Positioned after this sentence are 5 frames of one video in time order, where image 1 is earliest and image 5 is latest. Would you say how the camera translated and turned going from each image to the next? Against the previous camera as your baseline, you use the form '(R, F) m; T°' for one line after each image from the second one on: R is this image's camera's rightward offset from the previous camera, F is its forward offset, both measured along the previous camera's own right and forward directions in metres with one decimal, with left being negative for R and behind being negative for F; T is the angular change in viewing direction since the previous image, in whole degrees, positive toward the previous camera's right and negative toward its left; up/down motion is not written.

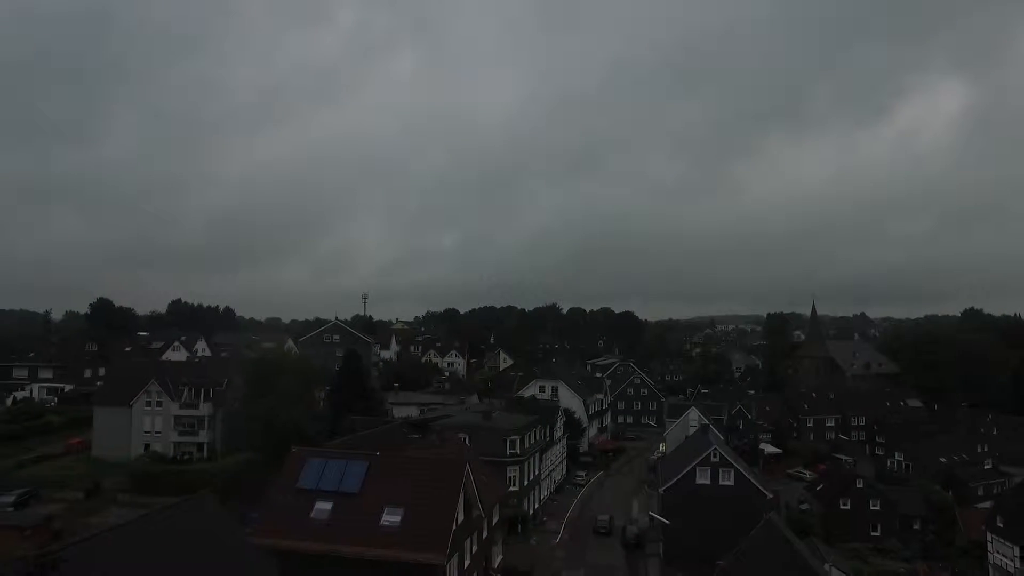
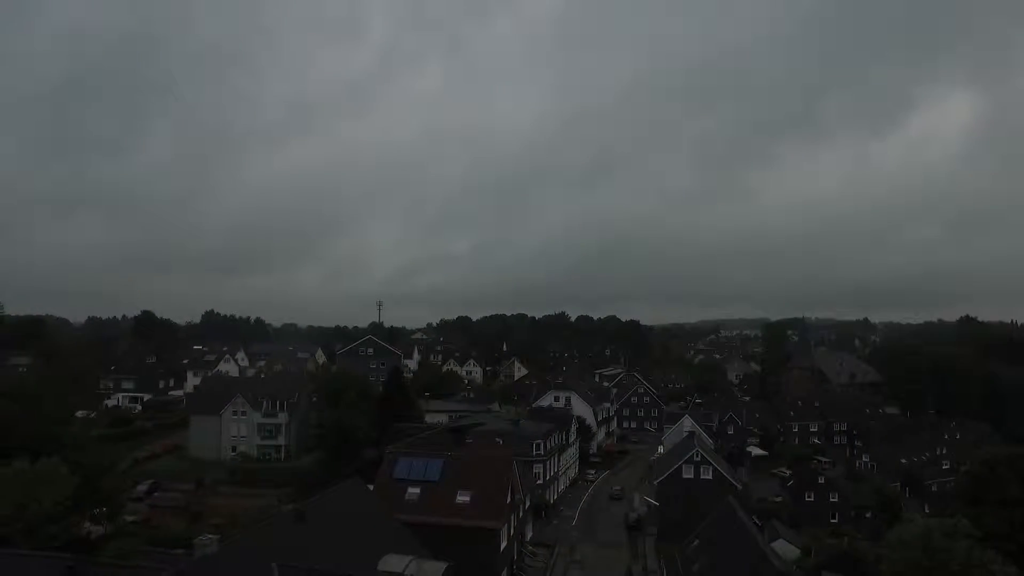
(-0.7, -4.8) m; -1°
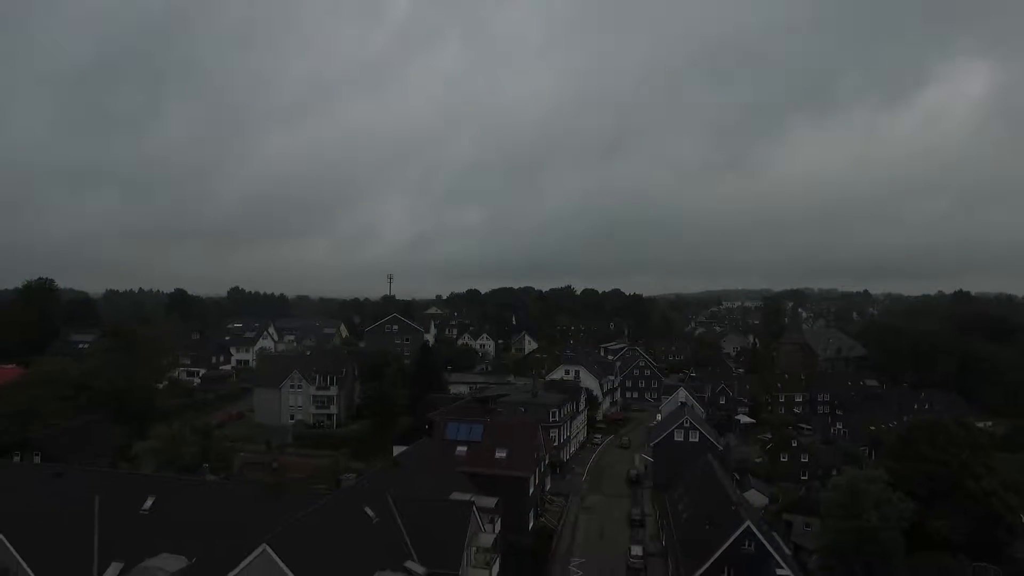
(-0.7, -4.2) m; 0°
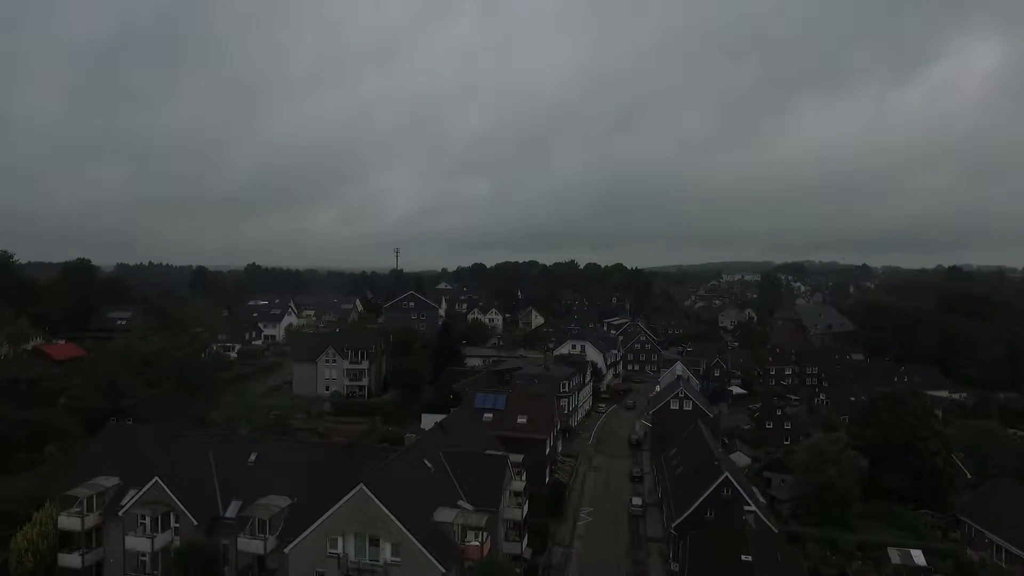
(-0.7, -3.3) m; 0°
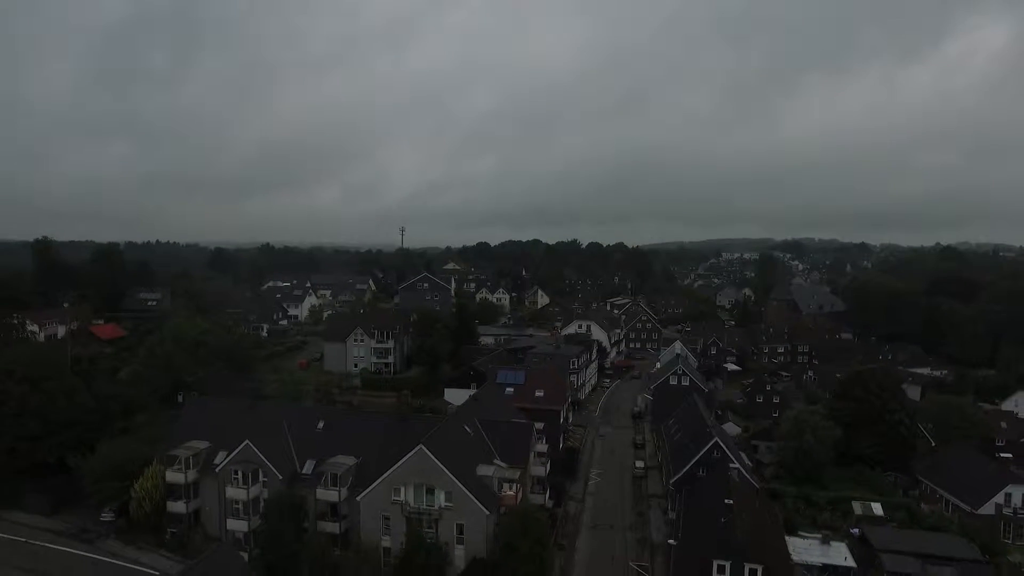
(-0.8, -3.1) m; 0°
